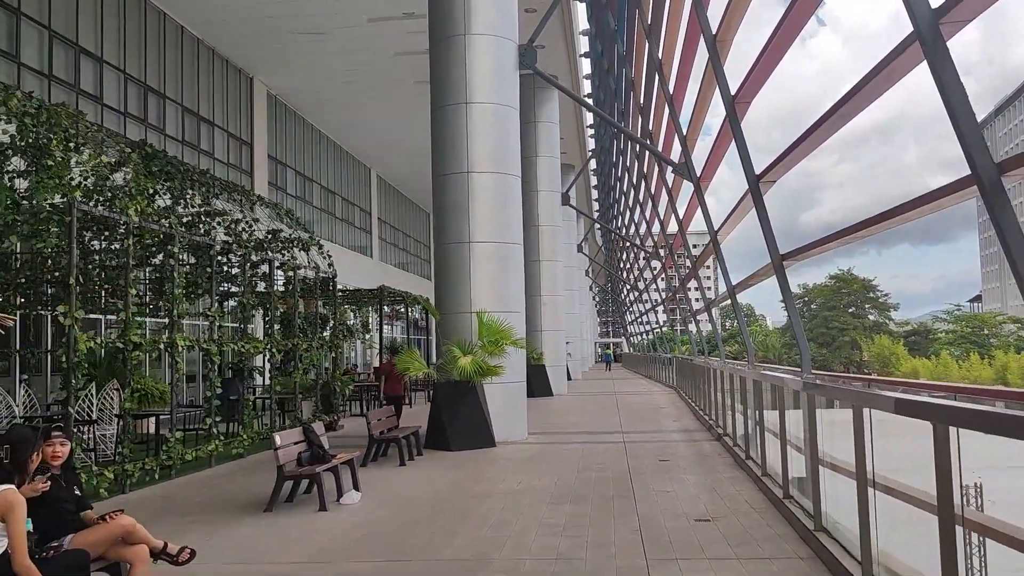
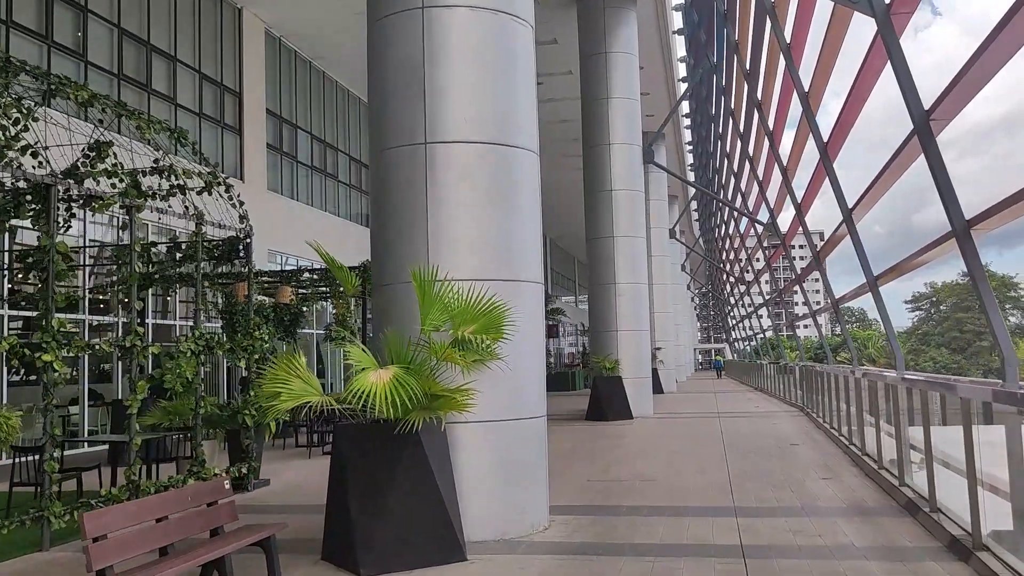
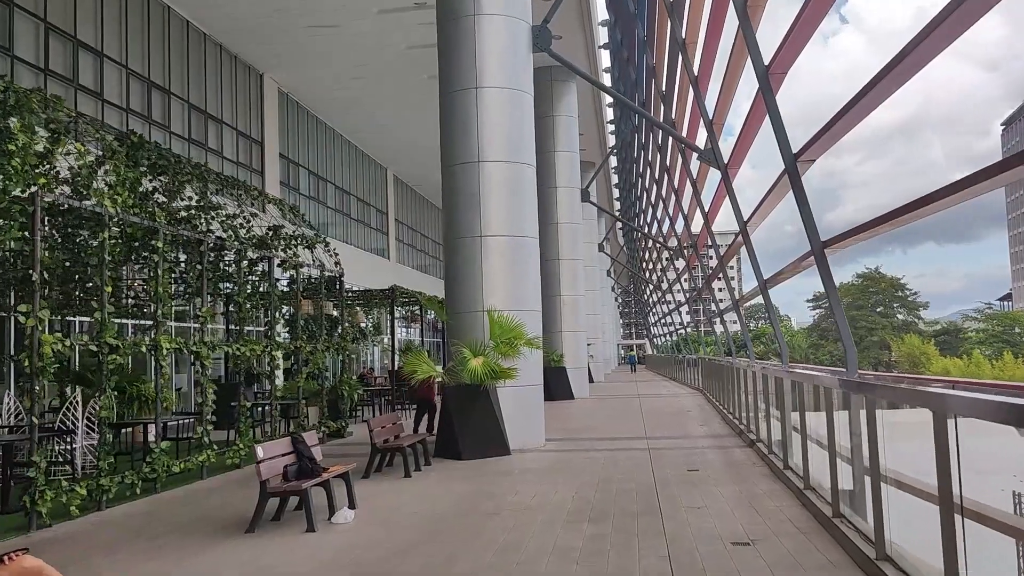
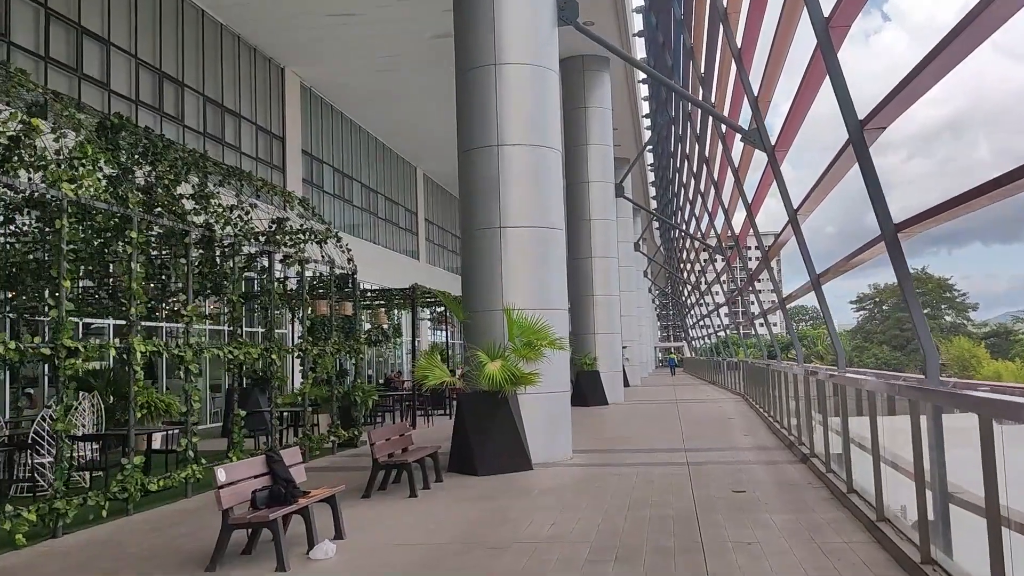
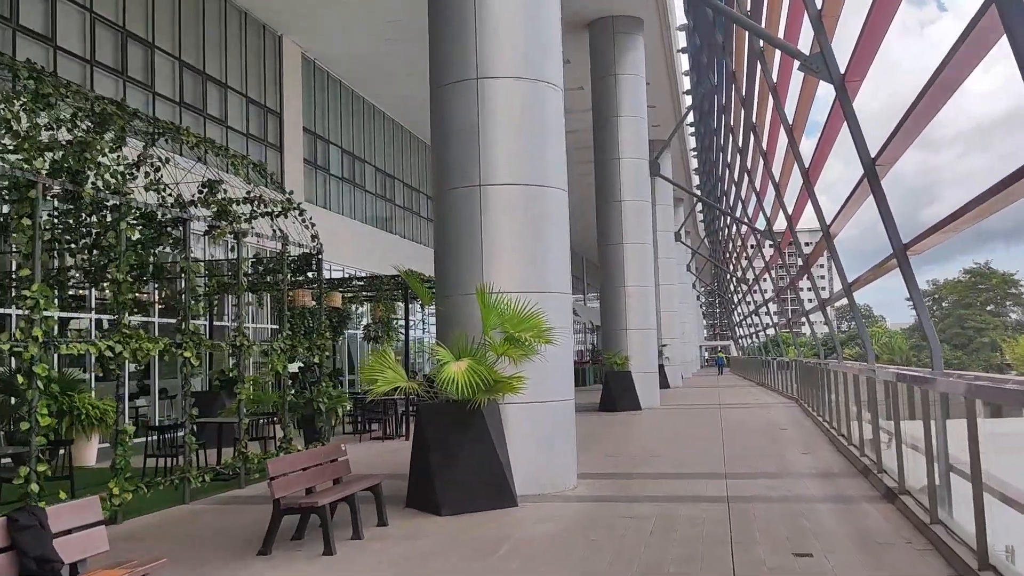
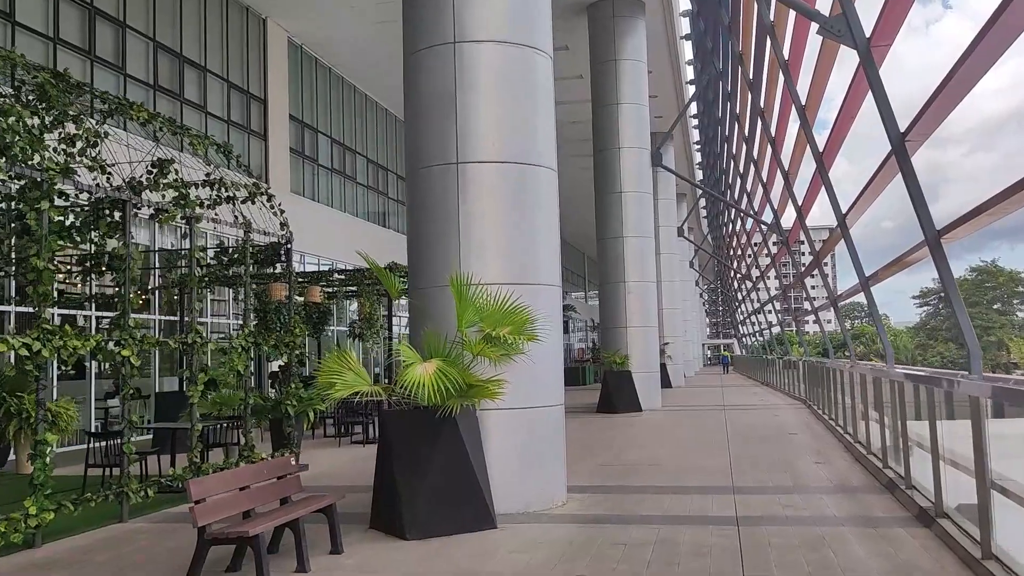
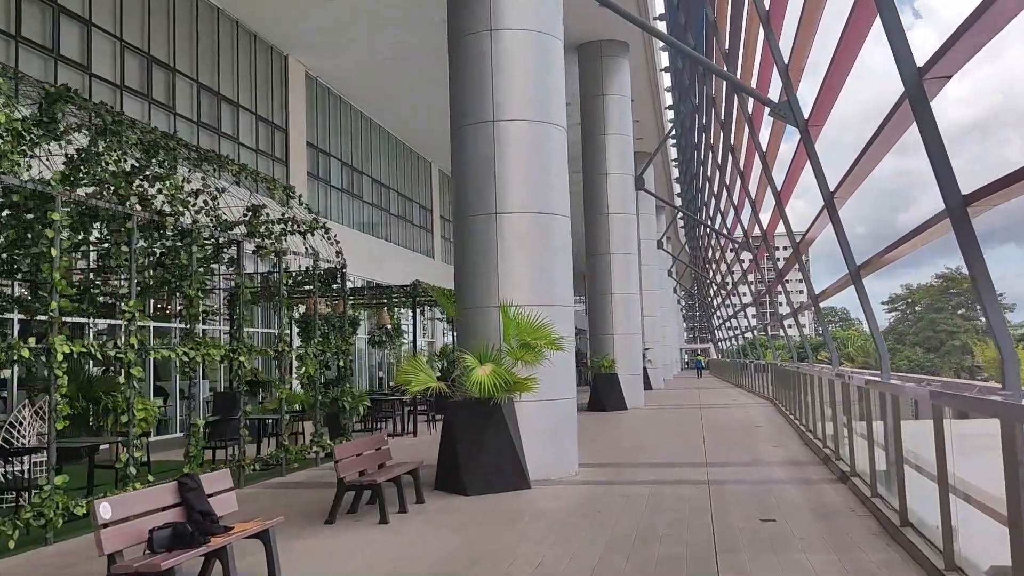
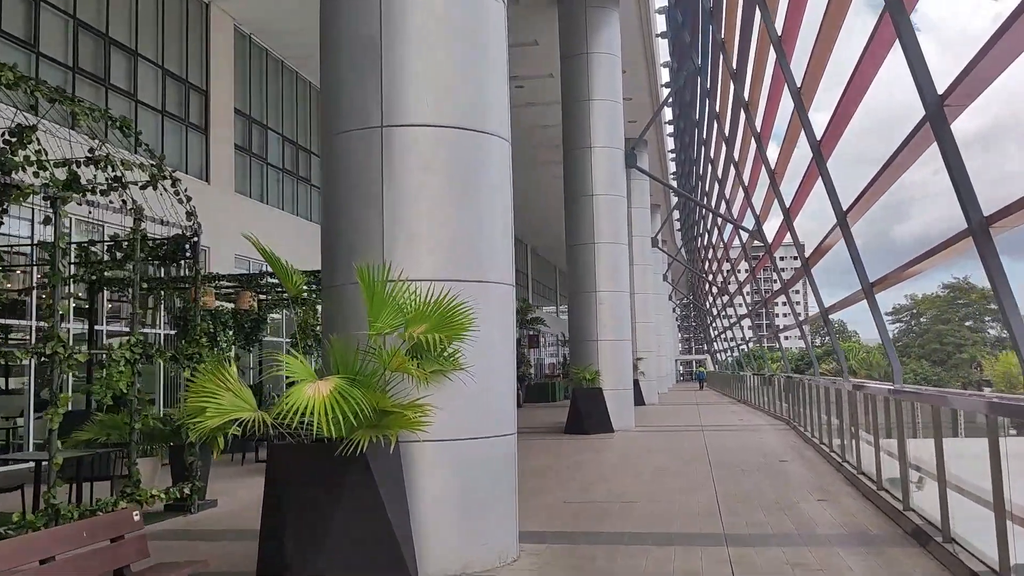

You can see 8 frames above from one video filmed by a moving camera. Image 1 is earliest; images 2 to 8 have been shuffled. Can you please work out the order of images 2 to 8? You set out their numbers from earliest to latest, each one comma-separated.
3, 4, 7, 5, 6, 2, 8
